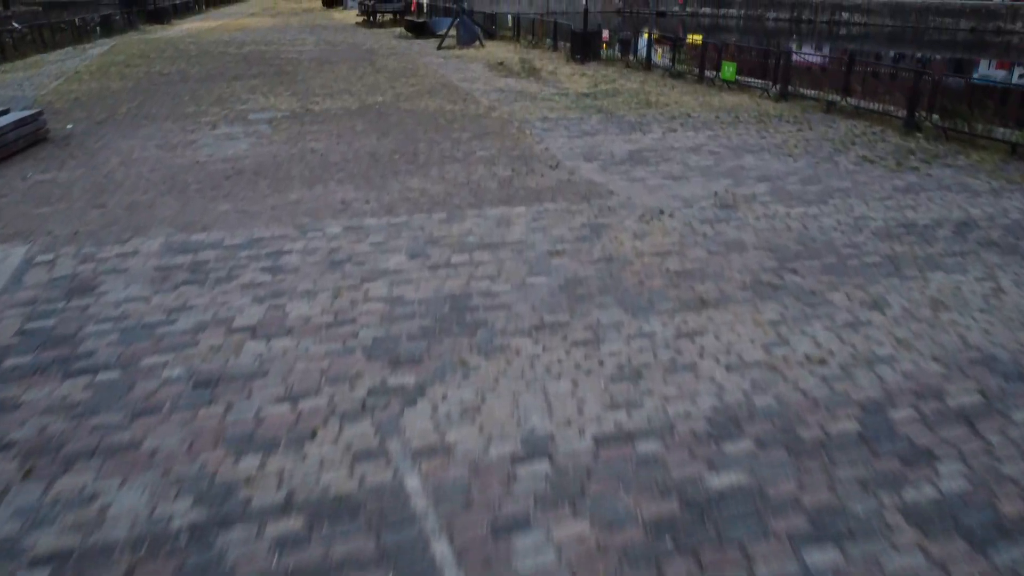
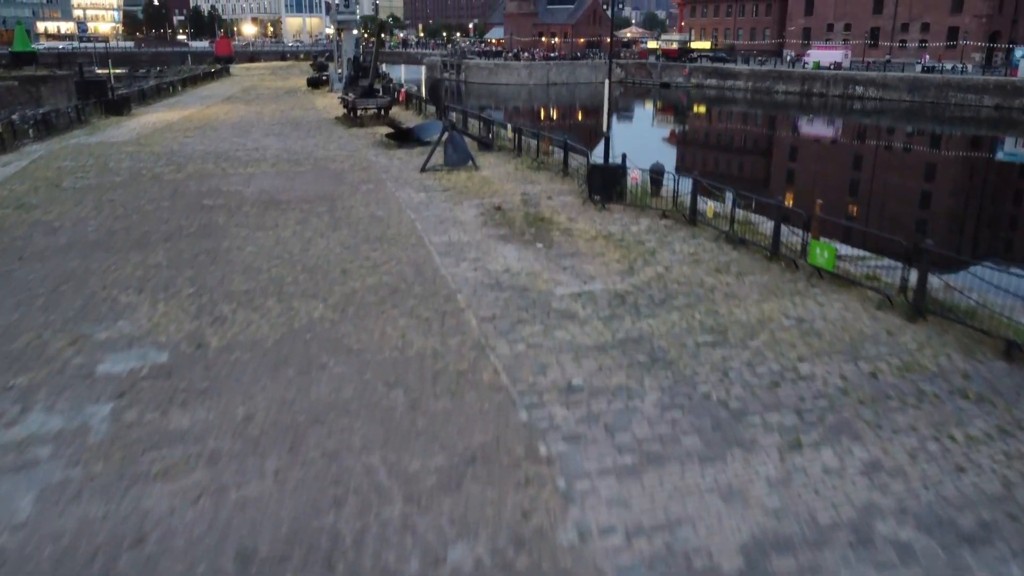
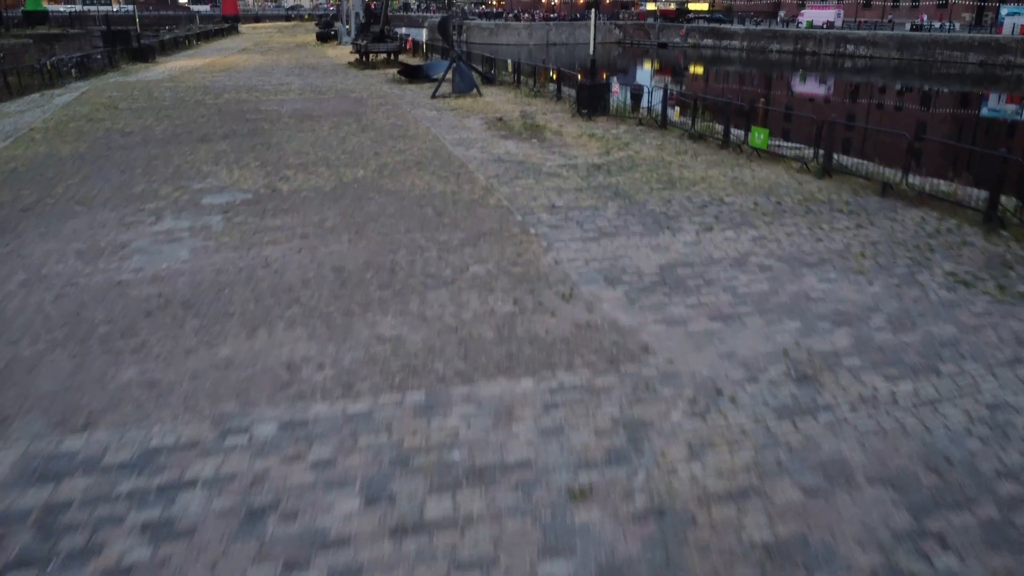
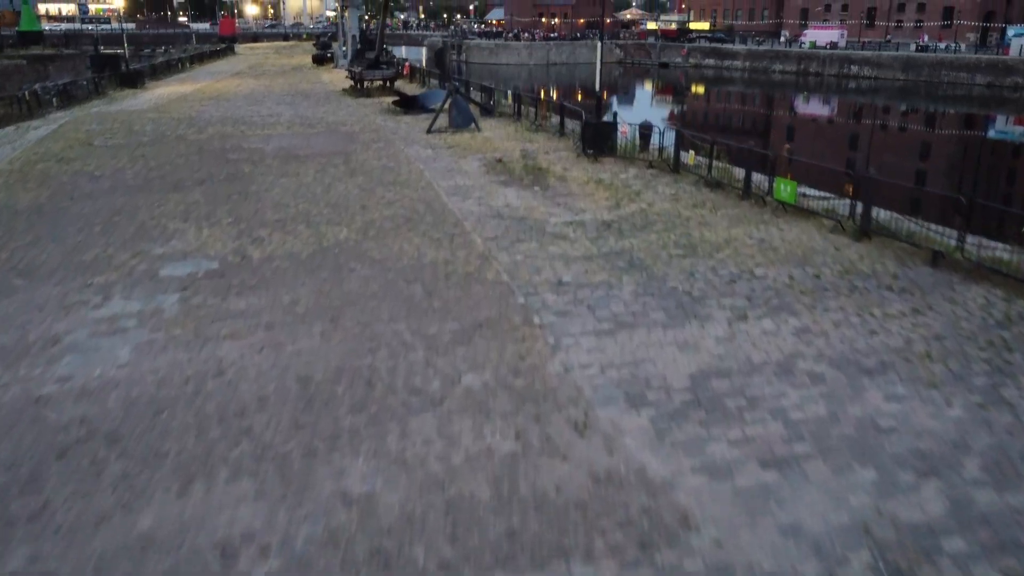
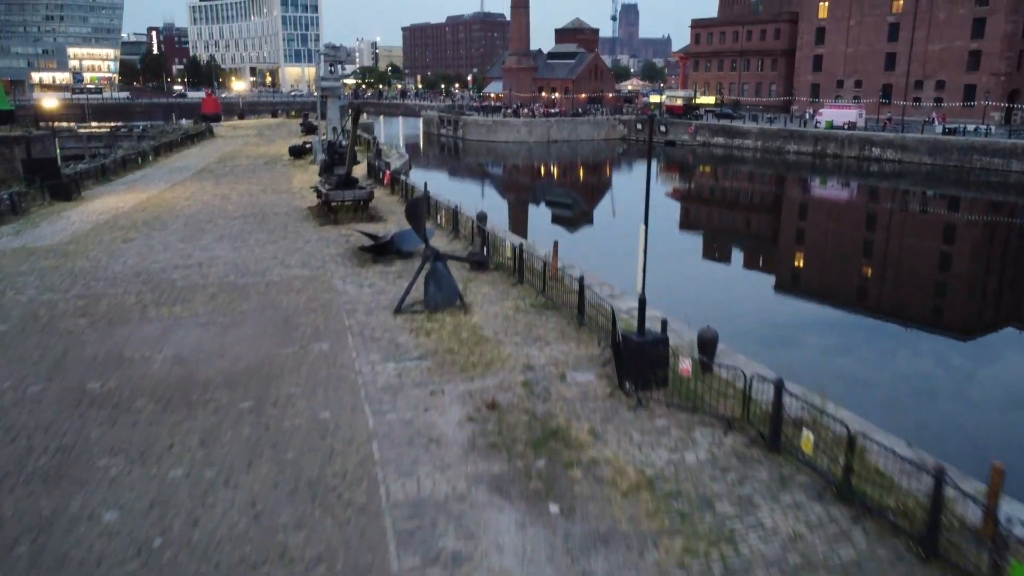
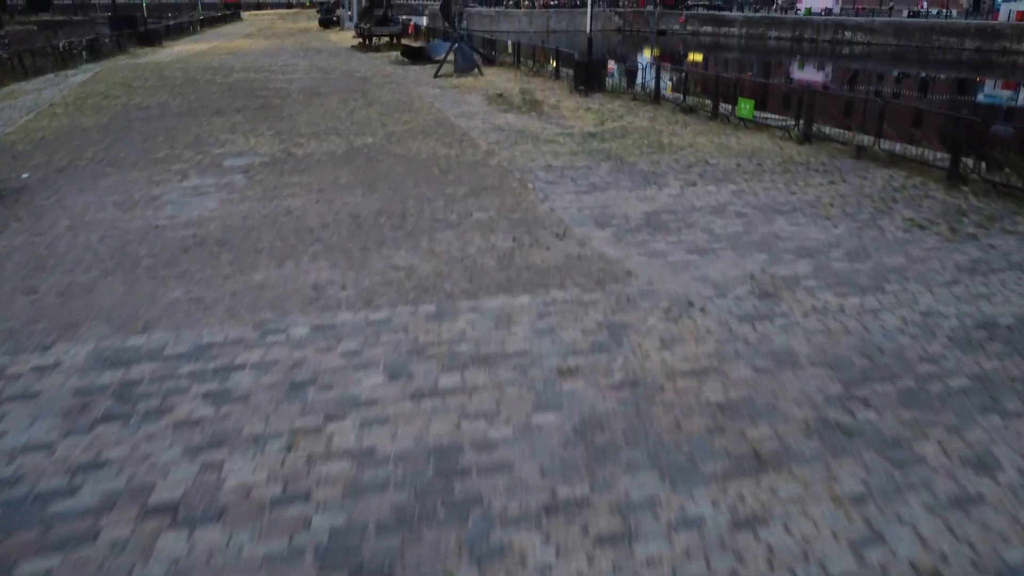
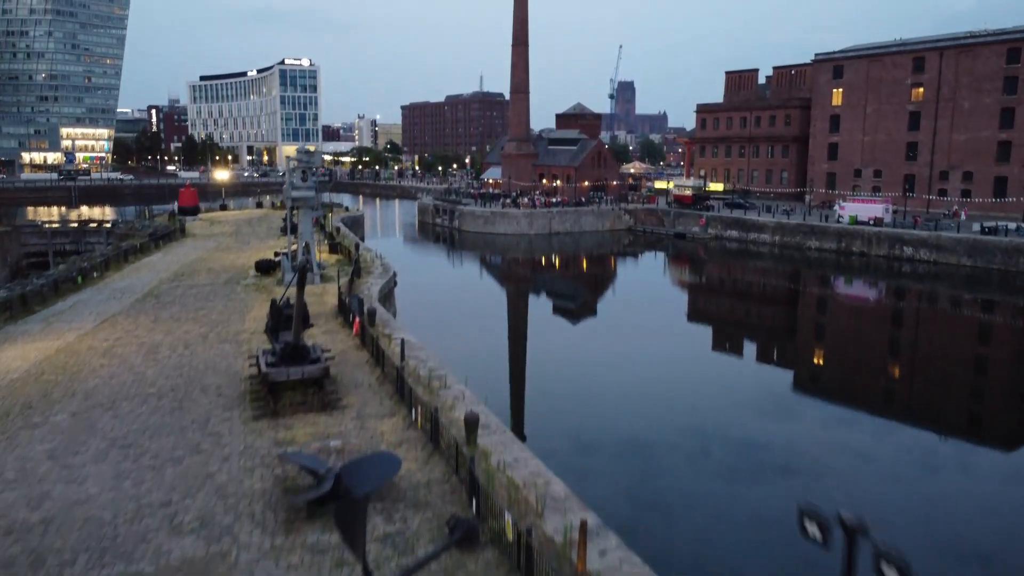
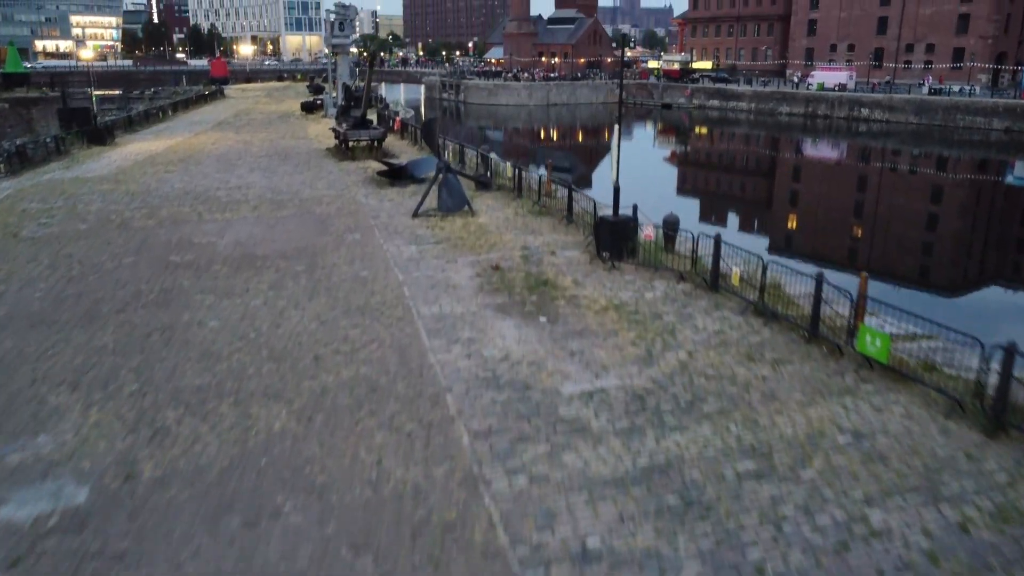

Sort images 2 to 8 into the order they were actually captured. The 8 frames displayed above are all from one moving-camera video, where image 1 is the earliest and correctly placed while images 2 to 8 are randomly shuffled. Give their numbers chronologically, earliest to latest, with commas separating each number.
6, 3, 4, 2, 8, 5, 7
